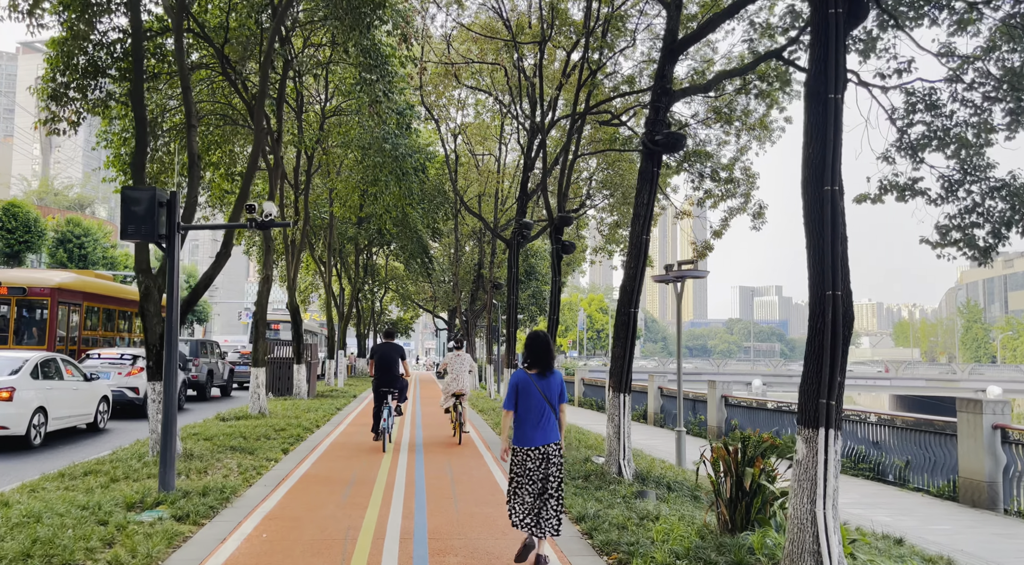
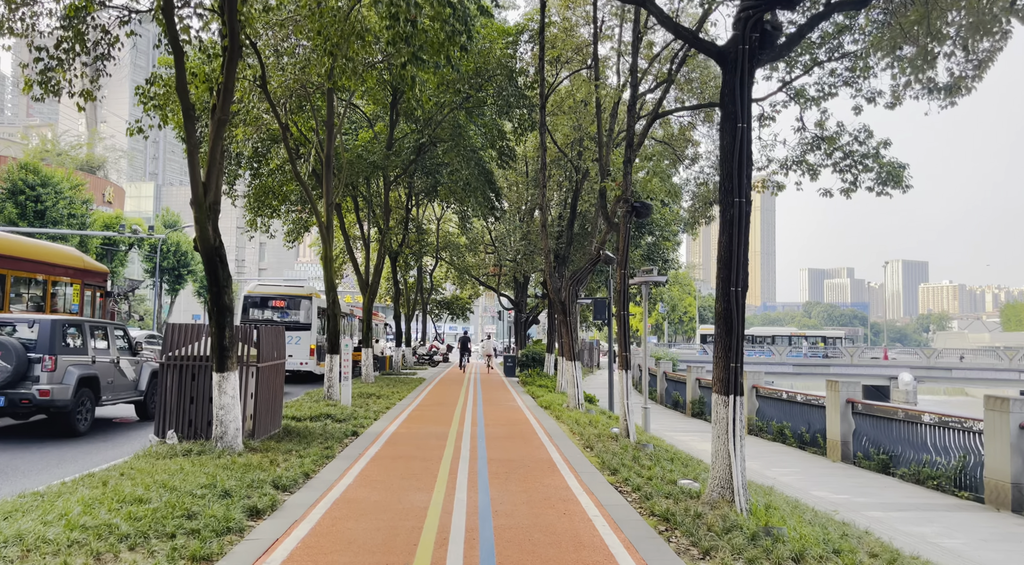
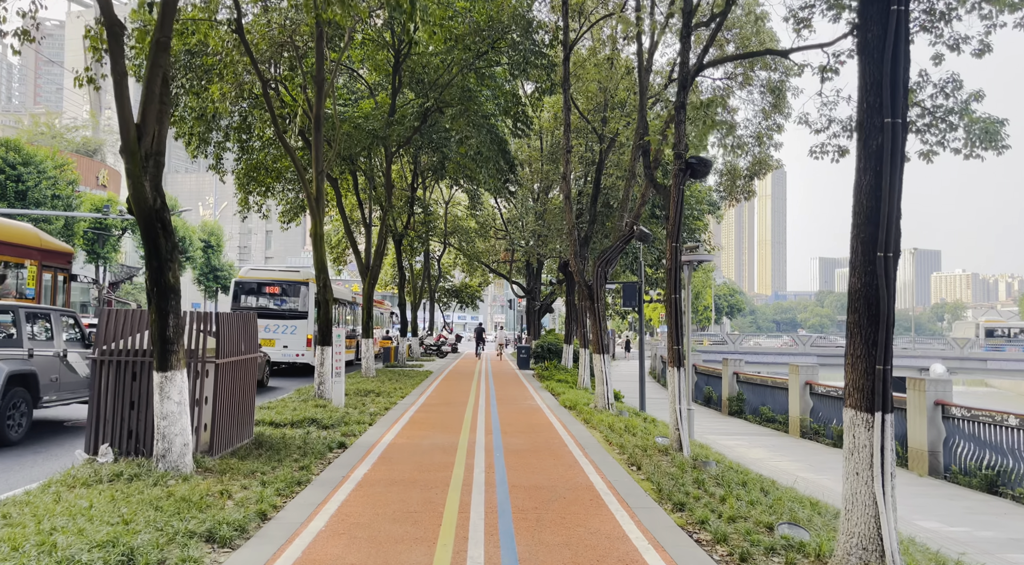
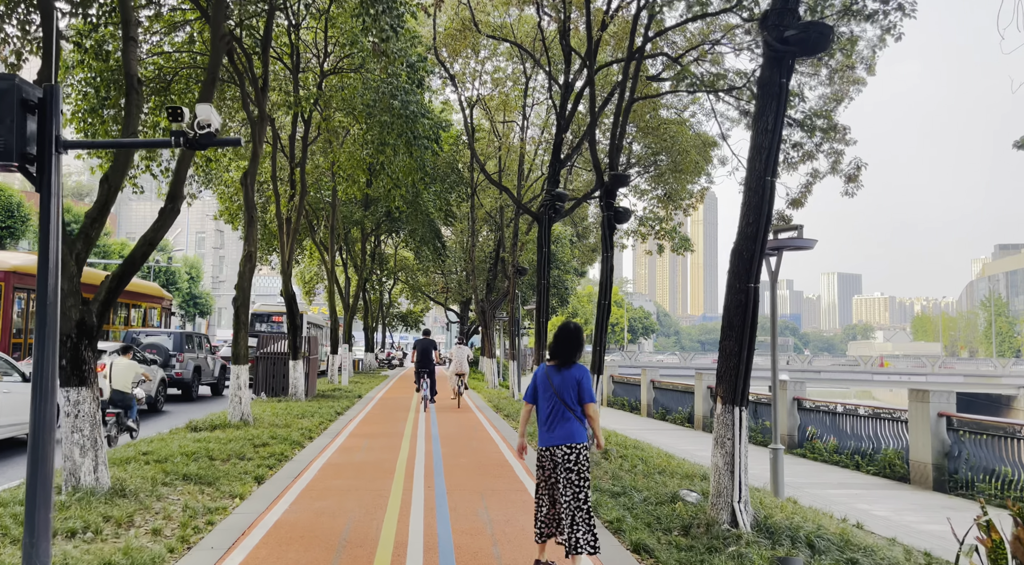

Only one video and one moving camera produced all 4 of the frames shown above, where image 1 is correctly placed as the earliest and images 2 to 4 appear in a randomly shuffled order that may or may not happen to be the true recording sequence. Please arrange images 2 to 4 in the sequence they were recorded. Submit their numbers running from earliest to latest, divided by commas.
4, 2, 3
